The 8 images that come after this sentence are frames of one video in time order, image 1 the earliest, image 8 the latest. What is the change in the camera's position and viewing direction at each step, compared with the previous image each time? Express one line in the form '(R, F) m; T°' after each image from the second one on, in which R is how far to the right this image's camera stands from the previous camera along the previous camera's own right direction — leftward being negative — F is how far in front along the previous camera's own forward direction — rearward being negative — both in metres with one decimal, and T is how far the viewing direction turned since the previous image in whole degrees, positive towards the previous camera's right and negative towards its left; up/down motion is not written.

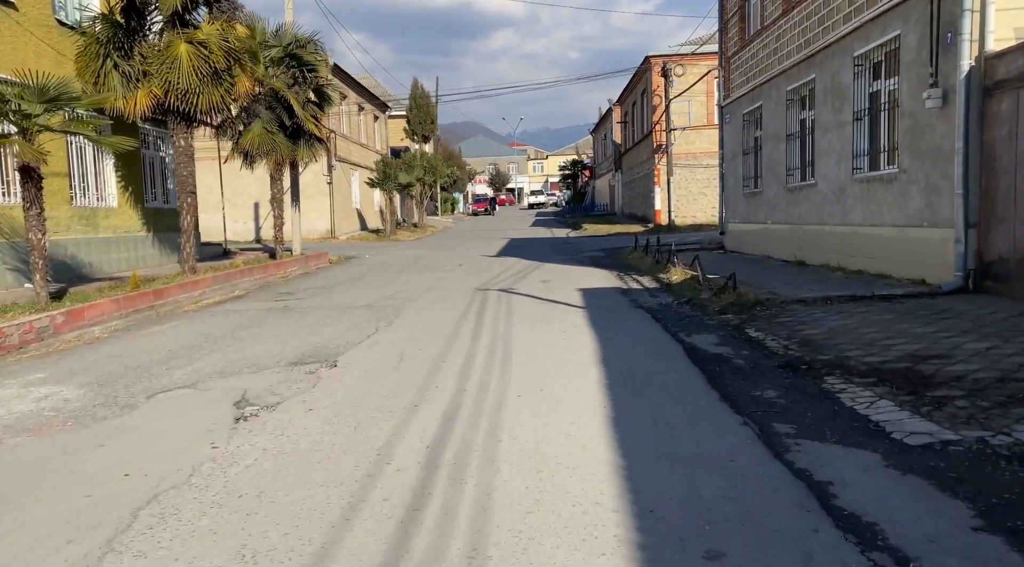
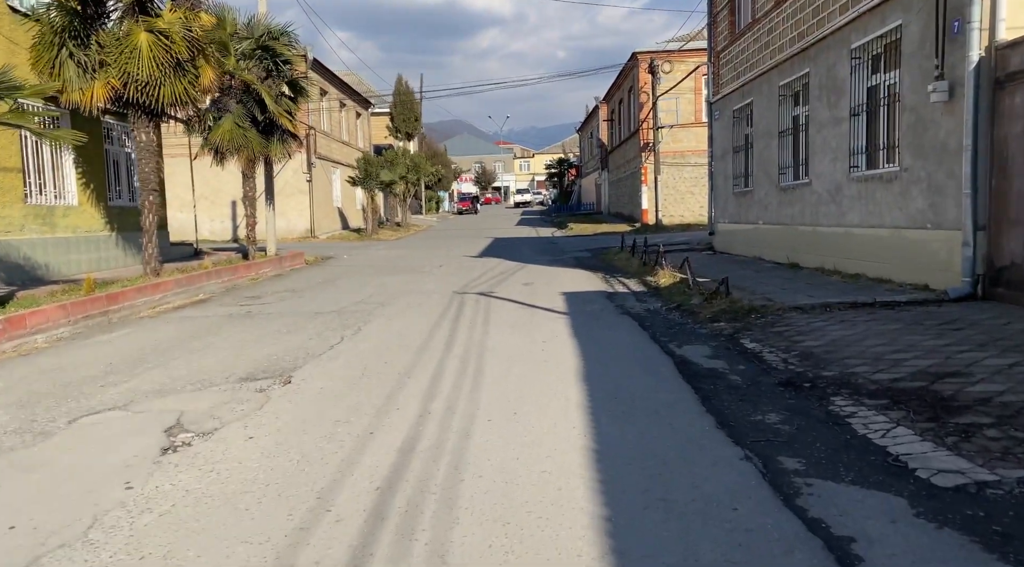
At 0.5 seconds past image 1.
(+0.1, +0.7) m; +1°
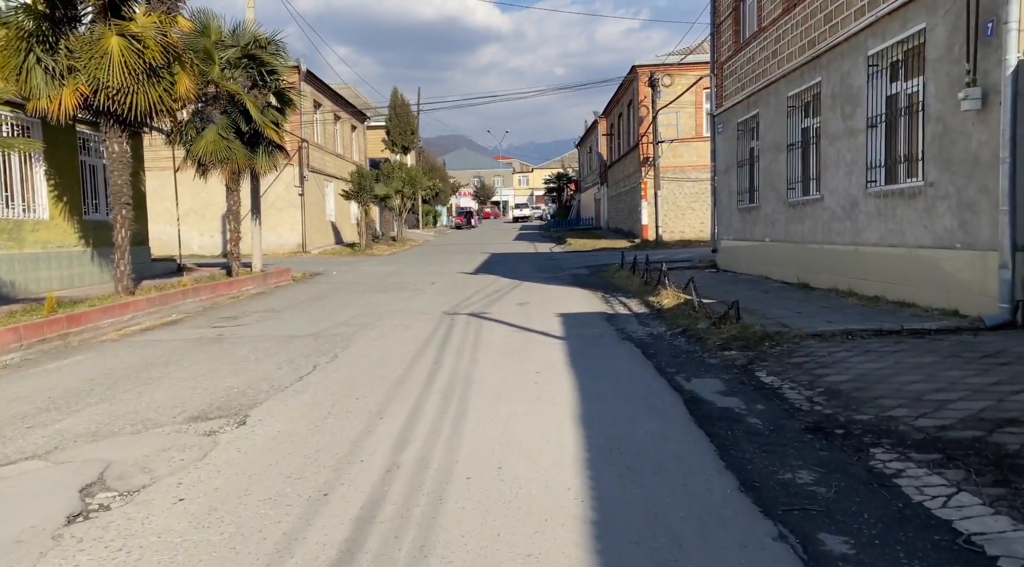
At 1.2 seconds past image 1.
(+0.1, +0.8) m; 0°
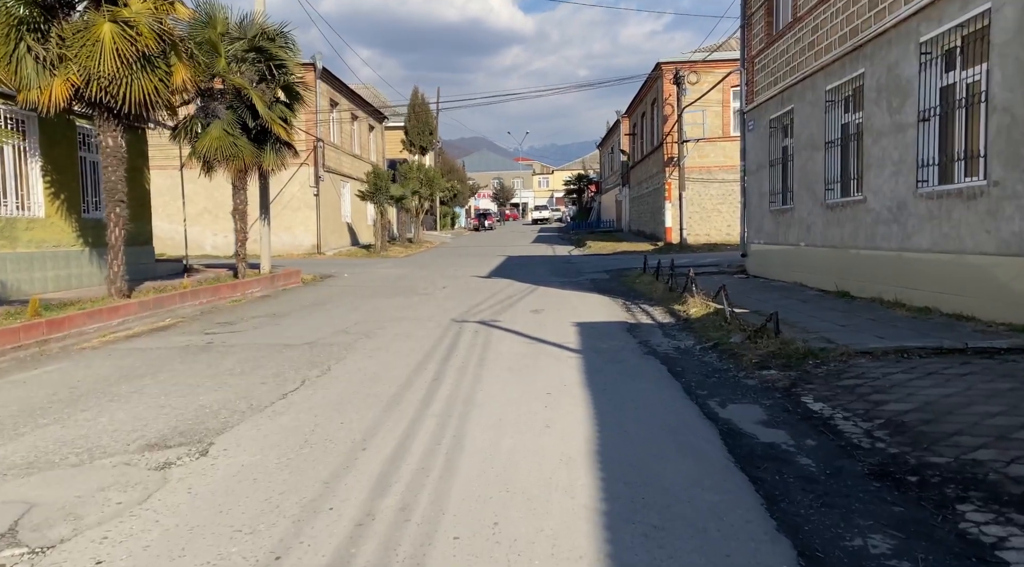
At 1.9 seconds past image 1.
(+0.1, +0.9) m; -2°
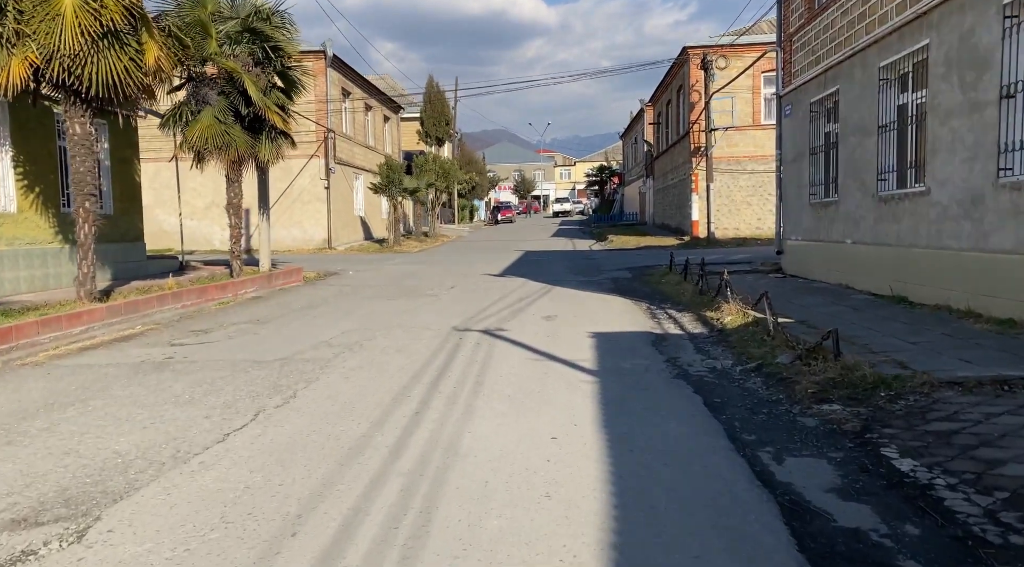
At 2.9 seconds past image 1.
(+0.2, +1.4) m; -2°
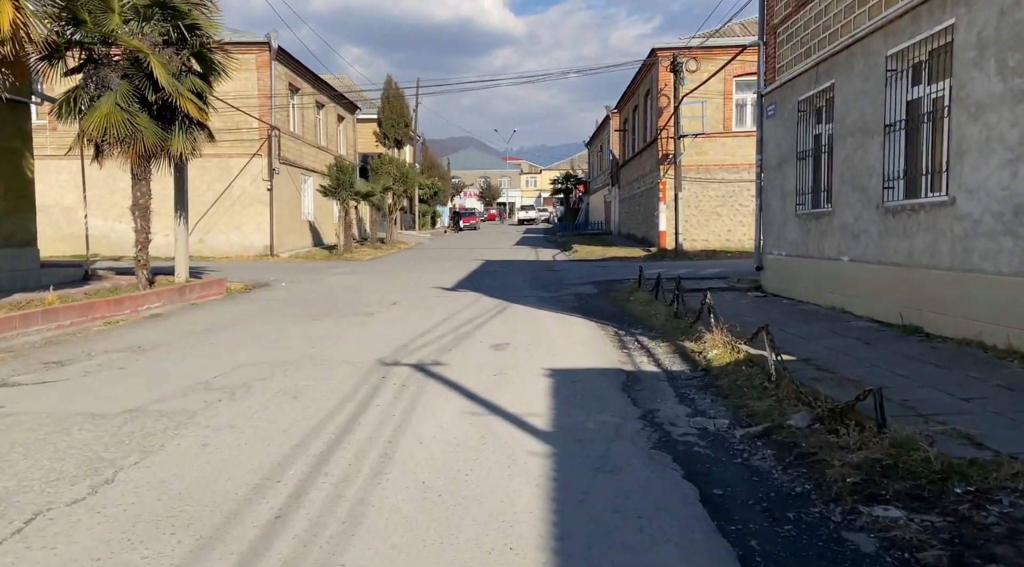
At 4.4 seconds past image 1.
(+0.3, +1.9) m; +3°
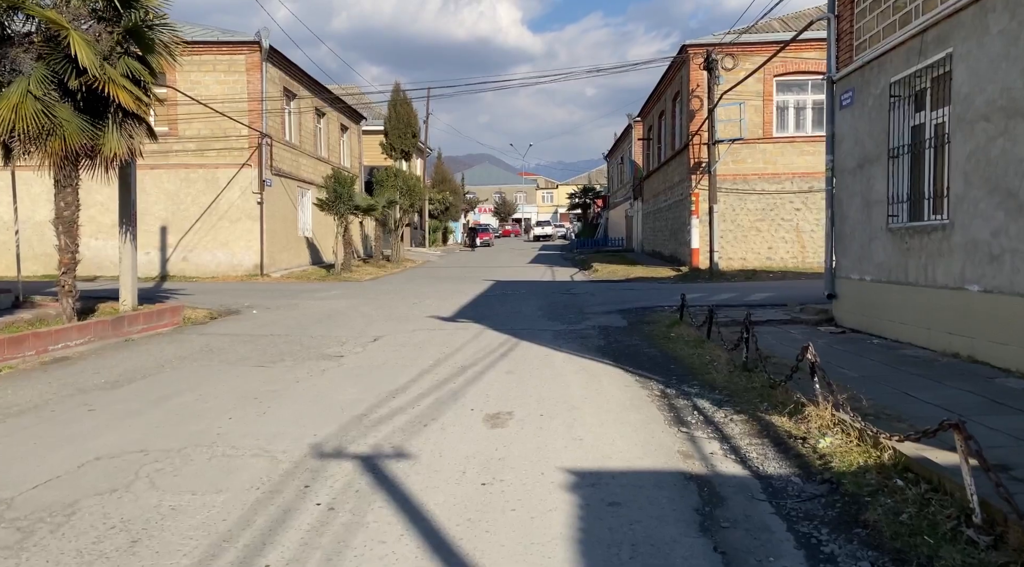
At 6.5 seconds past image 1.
(+0.1, +2.8) m; -1°
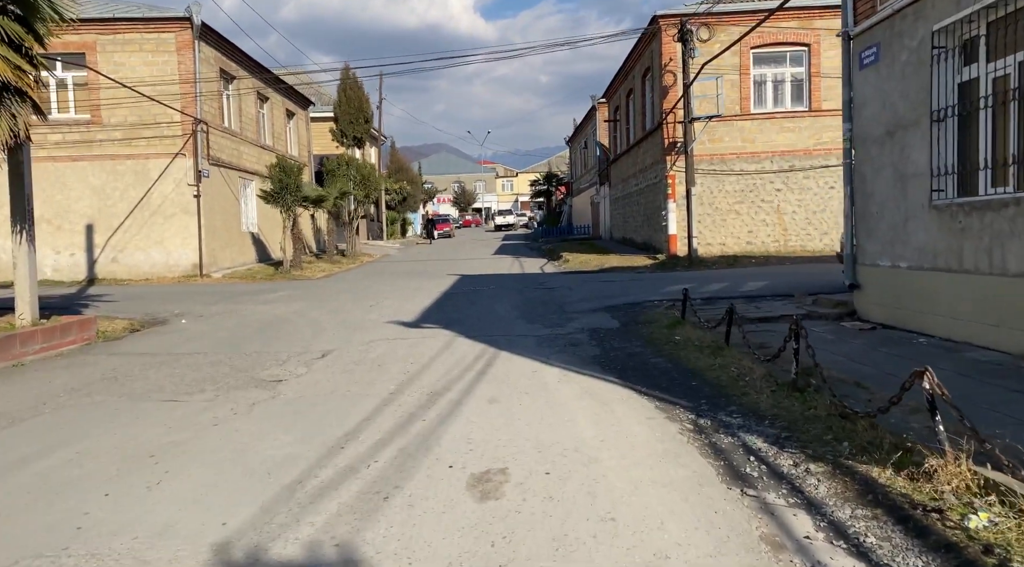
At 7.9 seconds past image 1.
(-0.2, +1.8) m; +3°
